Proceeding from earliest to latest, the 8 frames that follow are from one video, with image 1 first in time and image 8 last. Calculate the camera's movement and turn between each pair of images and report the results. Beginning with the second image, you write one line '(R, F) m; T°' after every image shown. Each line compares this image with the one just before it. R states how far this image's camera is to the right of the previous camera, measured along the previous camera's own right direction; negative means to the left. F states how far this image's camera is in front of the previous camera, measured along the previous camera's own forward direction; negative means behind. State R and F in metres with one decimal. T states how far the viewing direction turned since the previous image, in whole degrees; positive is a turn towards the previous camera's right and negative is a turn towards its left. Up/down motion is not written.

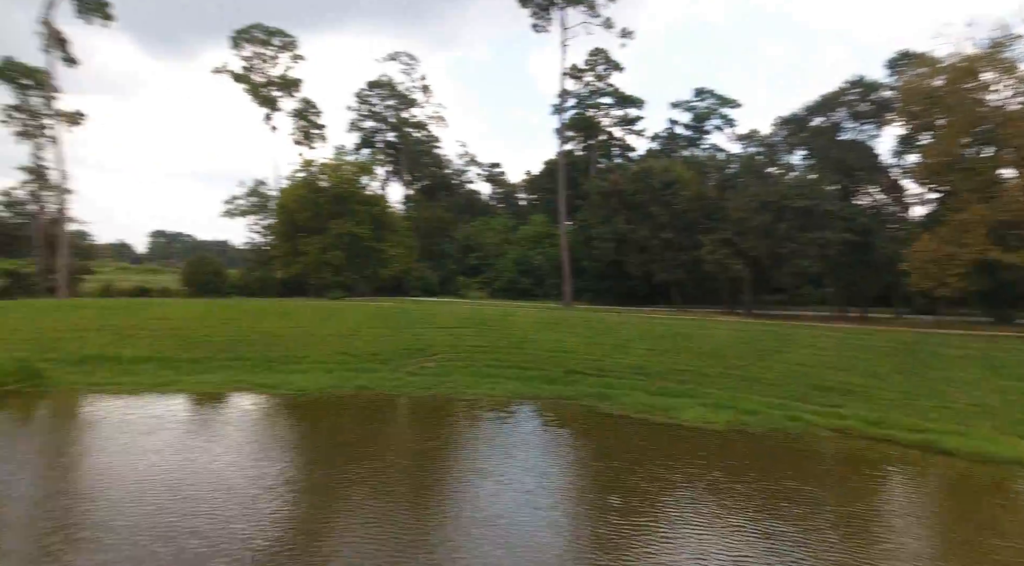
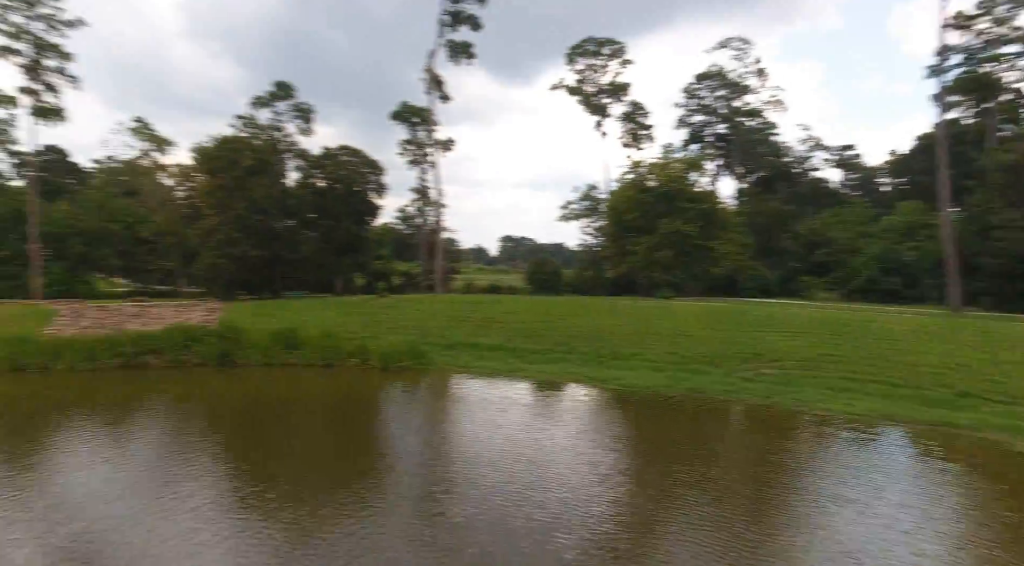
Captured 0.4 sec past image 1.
(0.0, +0.1) m; -22°
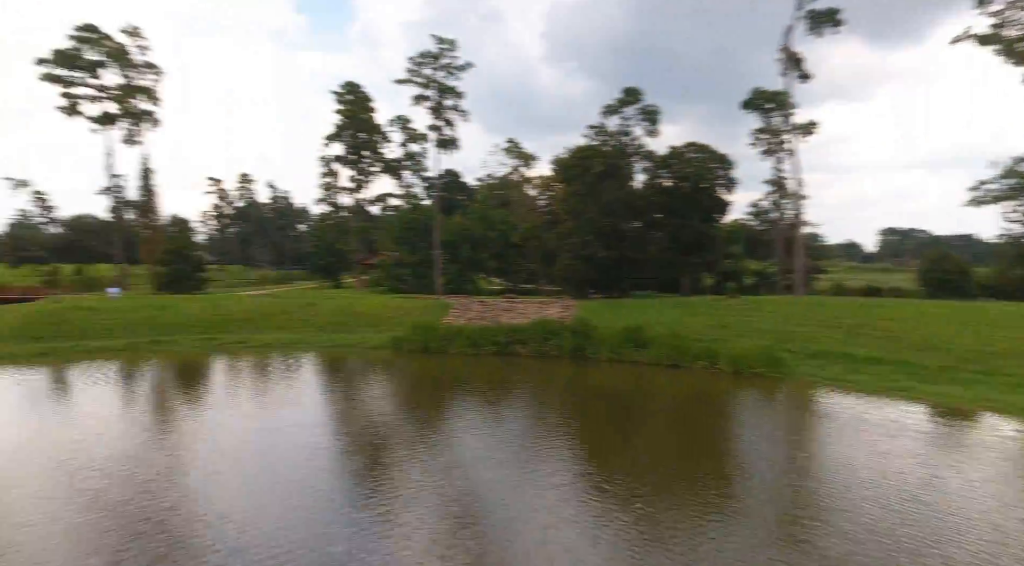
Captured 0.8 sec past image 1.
(-0.1, +0.5) m; -23°
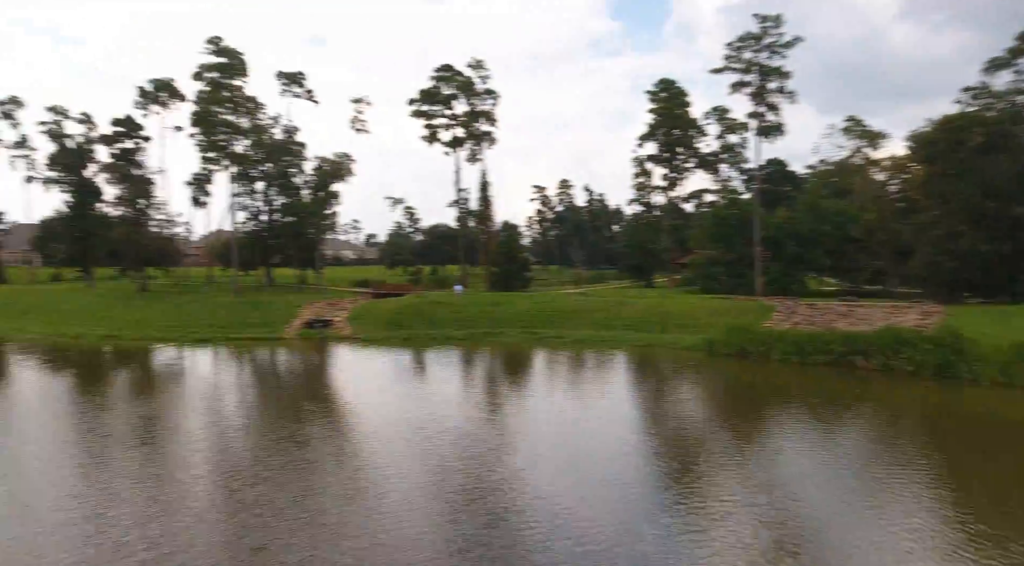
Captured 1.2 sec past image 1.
(-0.4, +1.5) m; -21°
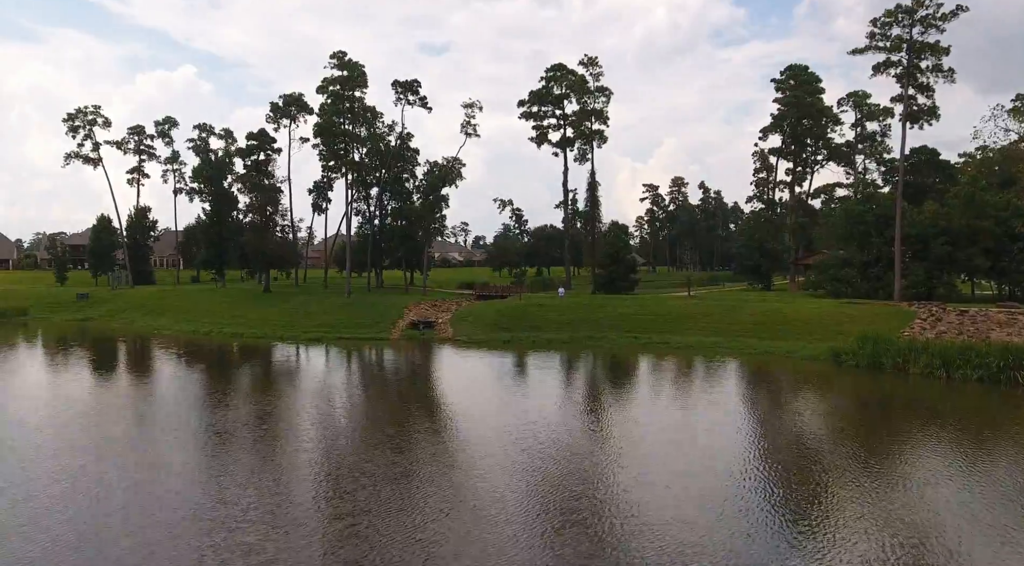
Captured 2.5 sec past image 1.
(+0.1, +1.6) m; -7°
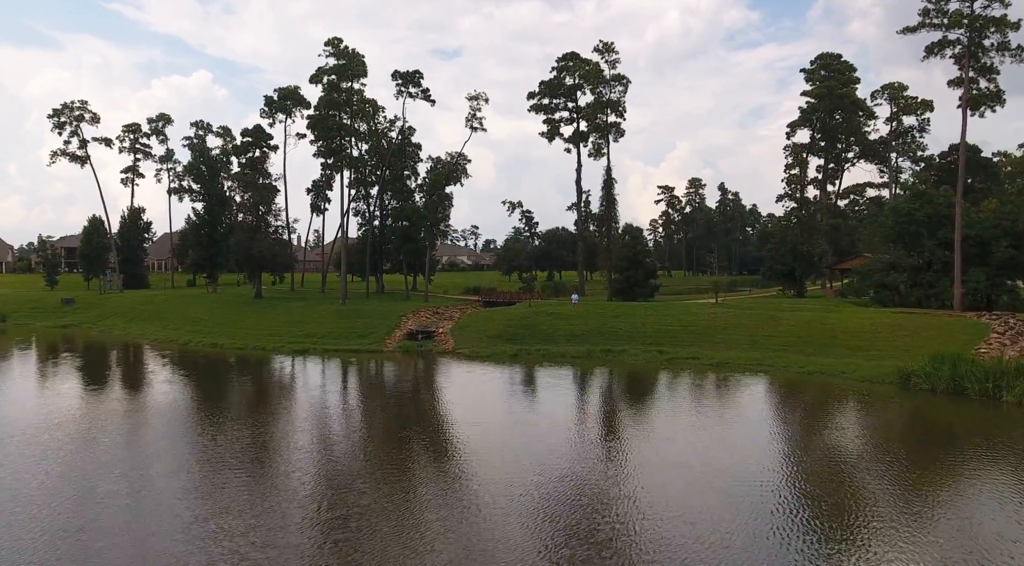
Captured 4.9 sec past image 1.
(+0.1, +4.1) m; -1°
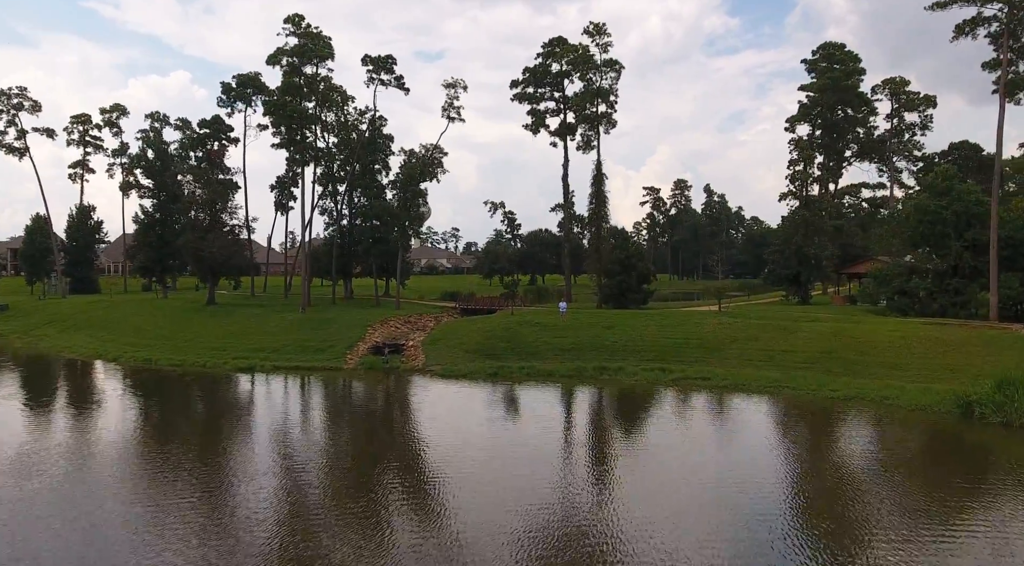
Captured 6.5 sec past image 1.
(+0.1, +4.2) m; +1°
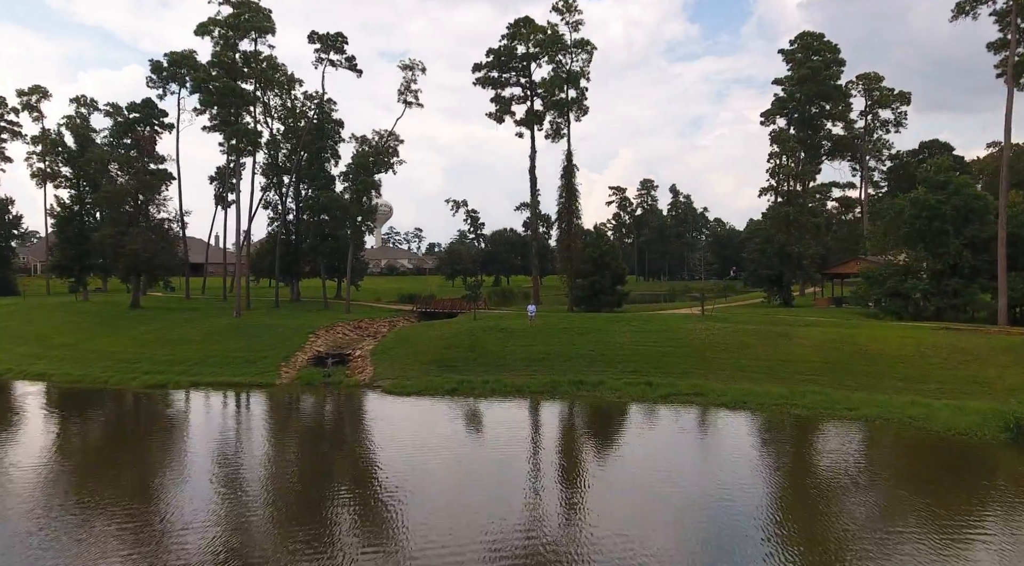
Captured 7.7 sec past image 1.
(0.0, +3.2) m; +2°
